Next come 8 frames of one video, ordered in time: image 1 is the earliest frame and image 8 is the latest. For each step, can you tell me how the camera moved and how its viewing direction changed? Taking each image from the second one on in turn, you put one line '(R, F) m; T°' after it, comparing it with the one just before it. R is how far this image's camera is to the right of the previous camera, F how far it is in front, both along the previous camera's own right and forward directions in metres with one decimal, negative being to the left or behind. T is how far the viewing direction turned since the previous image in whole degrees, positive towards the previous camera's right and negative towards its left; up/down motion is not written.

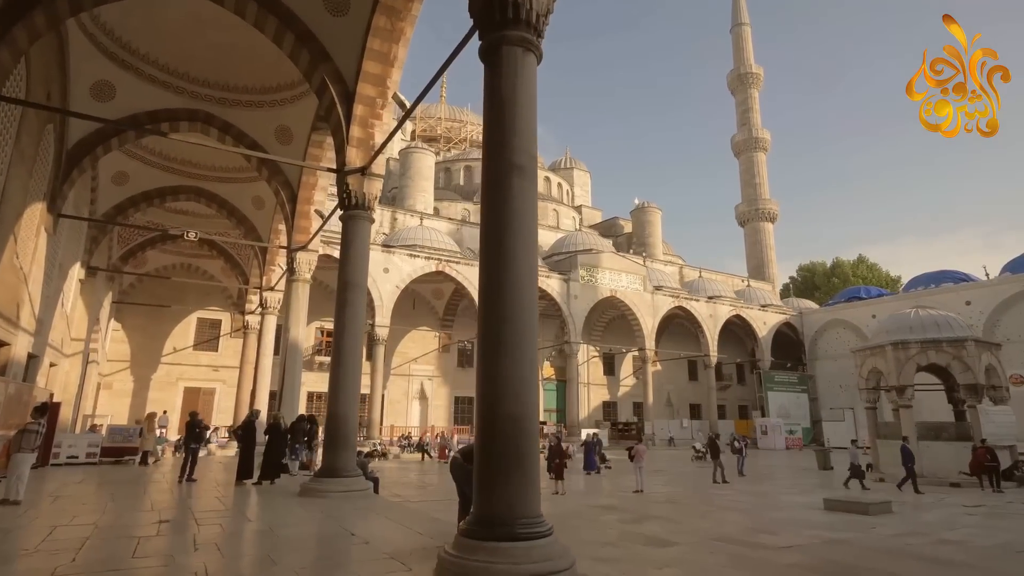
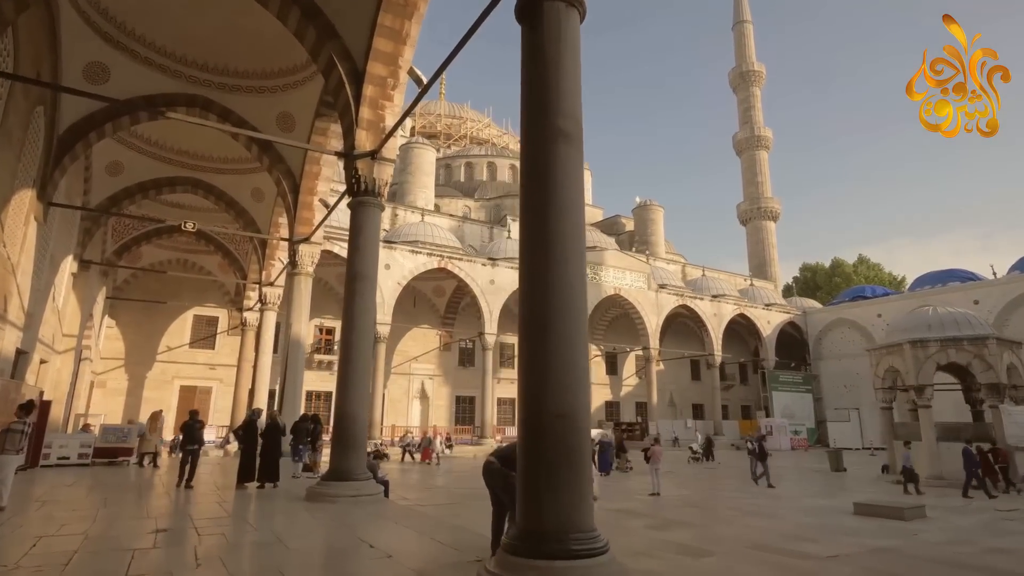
(-0.2, +0.4) m; 0°
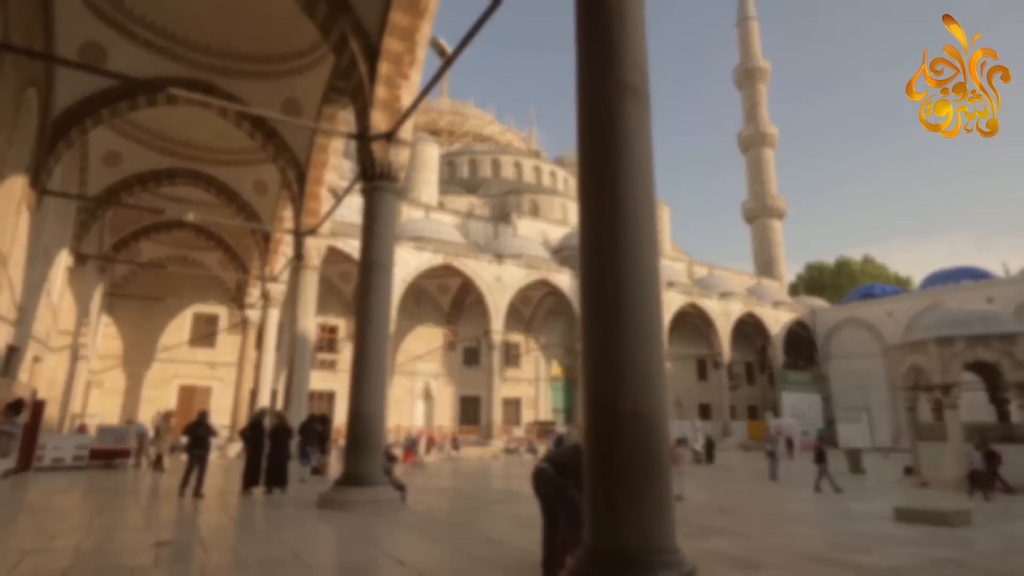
(-0.3, +0.4) m; 0°
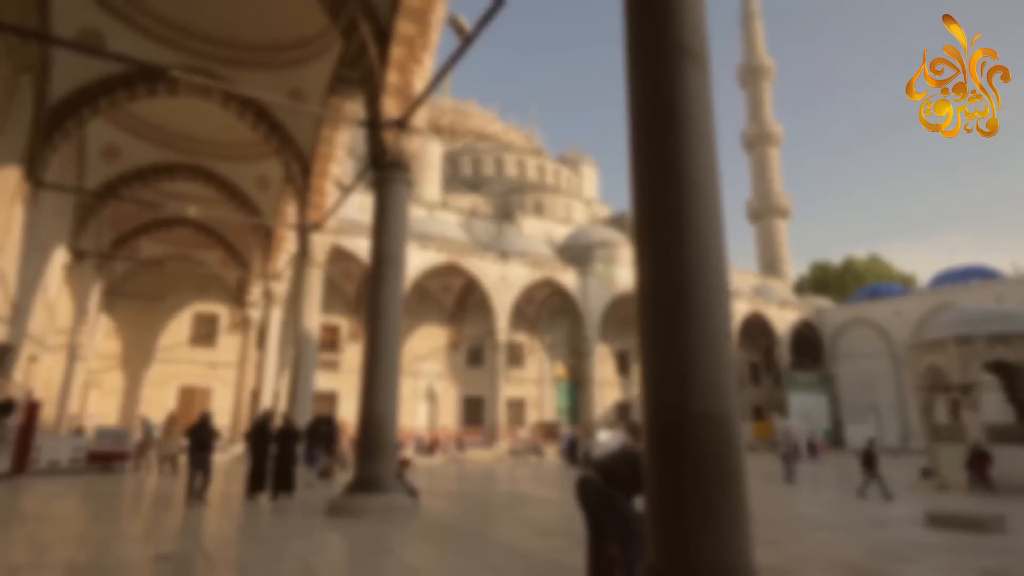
(-0.2, +0.3) m; 0°
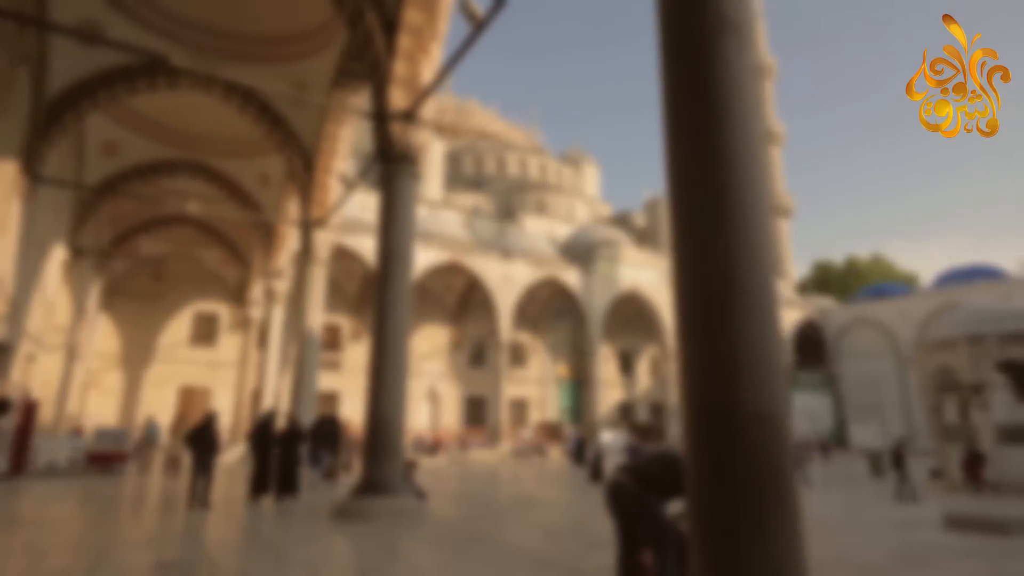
(-0.1, +0.2) m; 0°
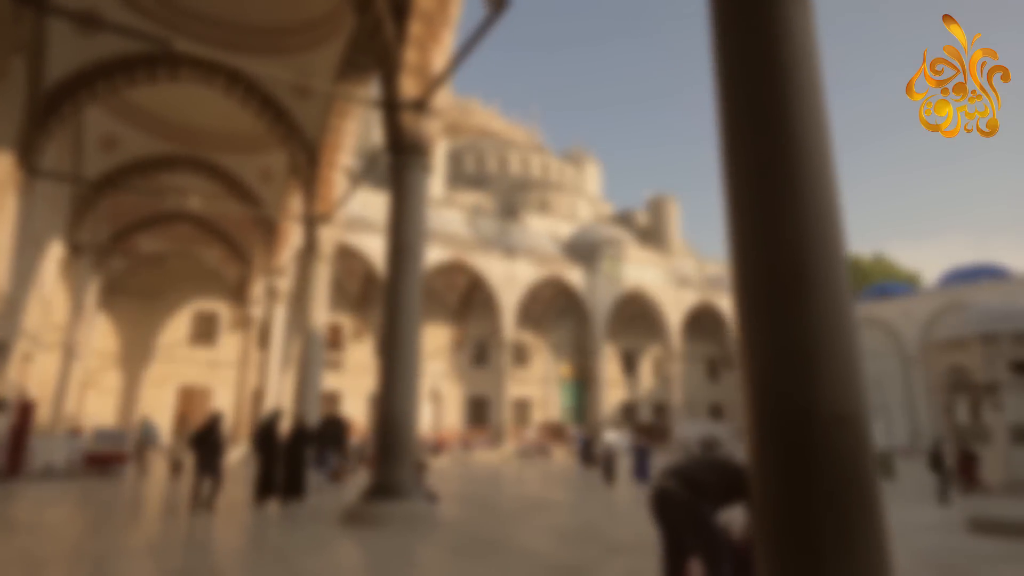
(-0.1, +0.2) m; 0°
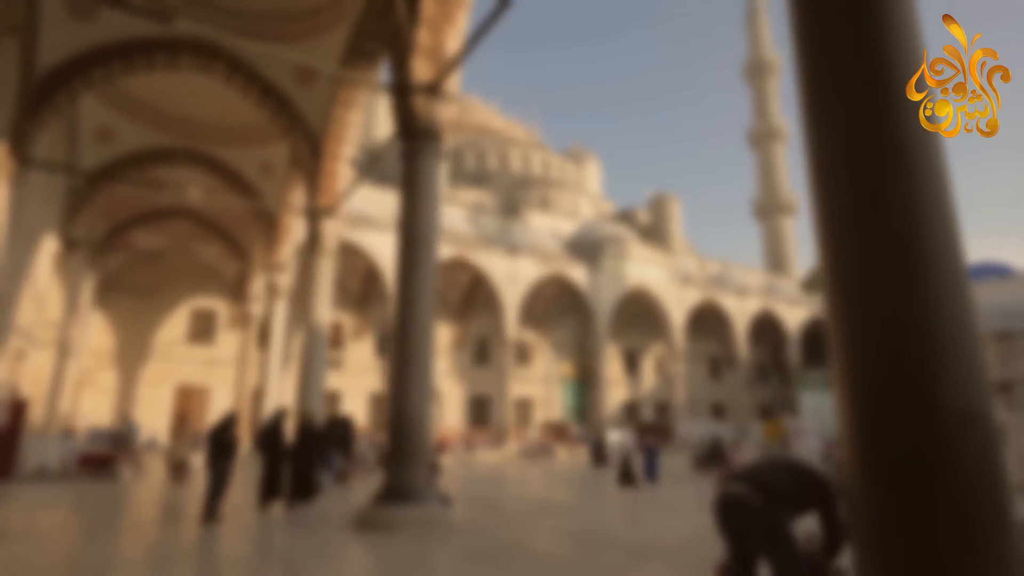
(-0.2, +0.2) m; 0°
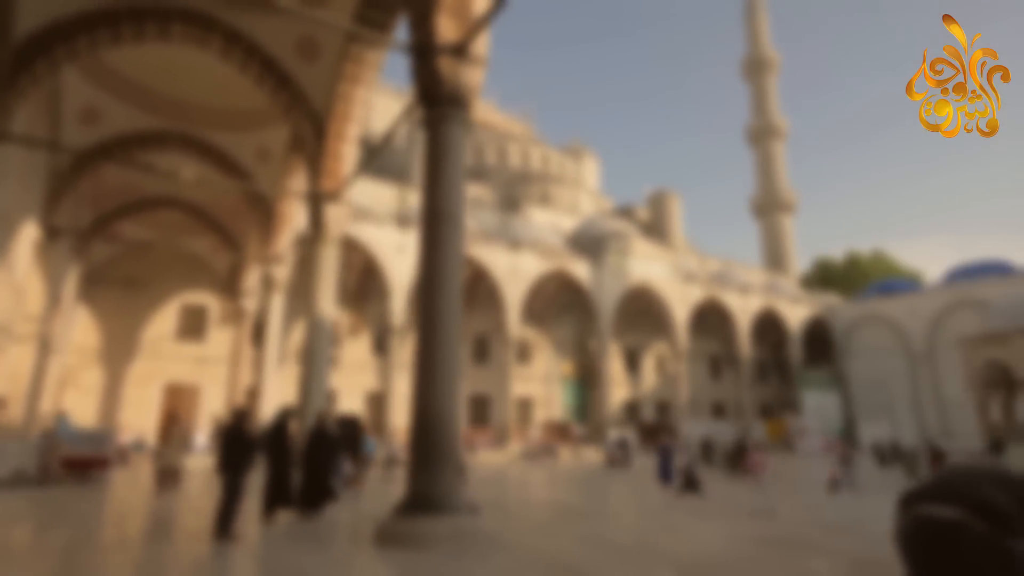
(-0.3, +0.5) m; +1°
